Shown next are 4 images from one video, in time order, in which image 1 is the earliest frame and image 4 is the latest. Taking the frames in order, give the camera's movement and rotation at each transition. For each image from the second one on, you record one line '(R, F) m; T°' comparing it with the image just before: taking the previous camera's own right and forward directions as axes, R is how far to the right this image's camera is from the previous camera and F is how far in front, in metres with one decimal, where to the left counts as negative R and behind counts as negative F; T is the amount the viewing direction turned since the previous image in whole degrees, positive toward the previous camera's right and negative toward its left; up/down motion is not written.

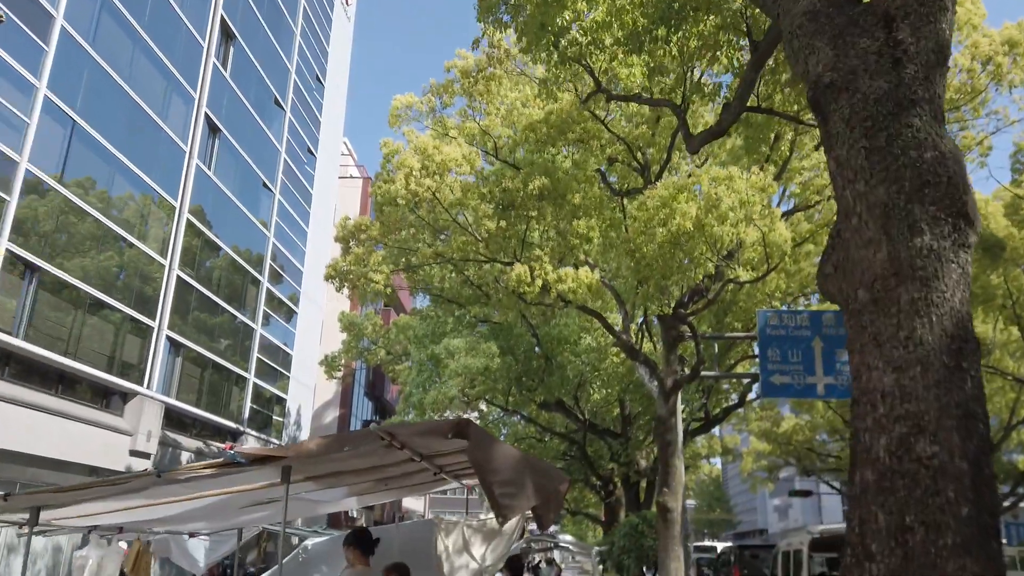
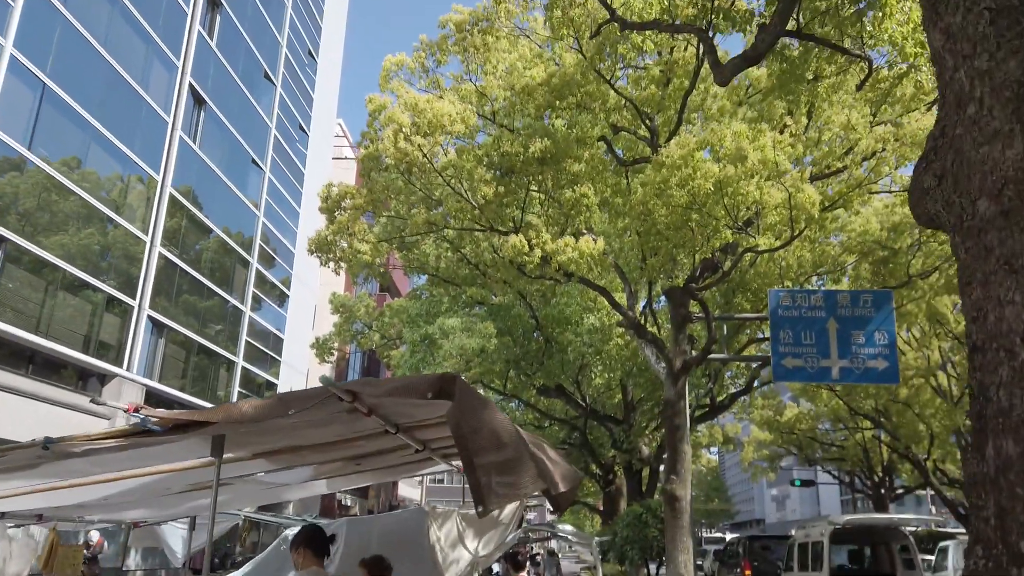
(0.0, +0.8) m; 0°
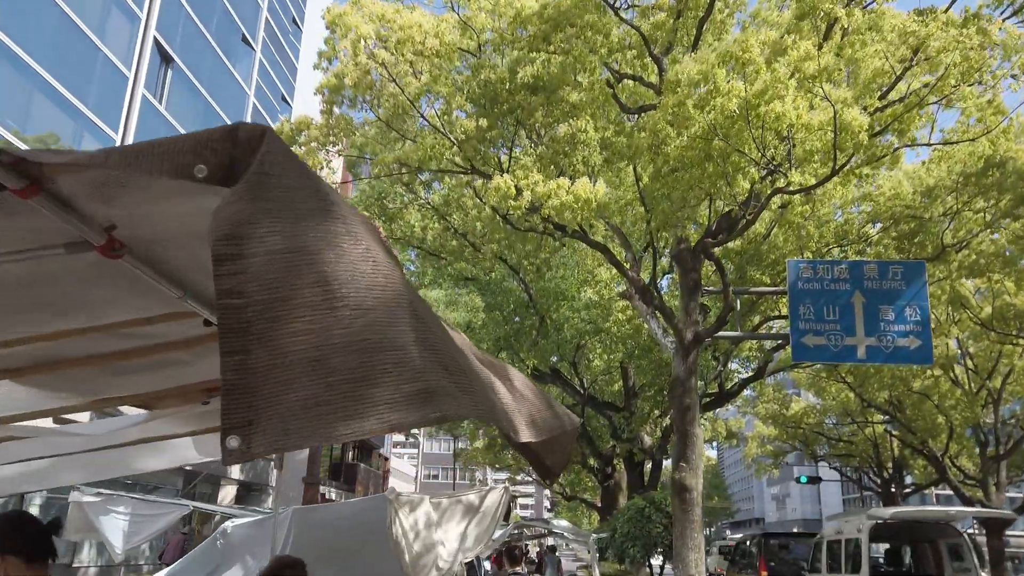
(+0.2, +1.5) m; 0°
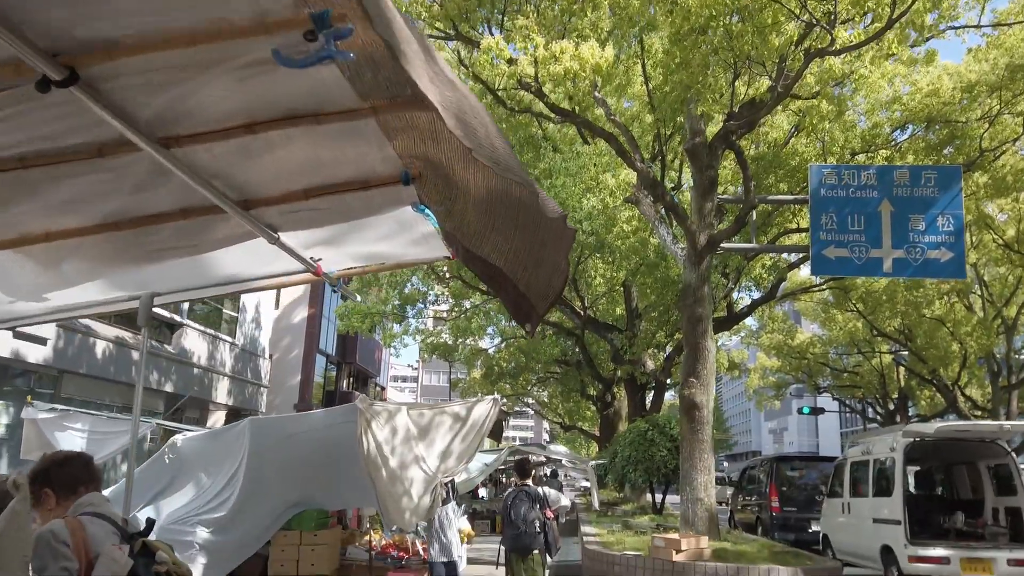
(+0.1, +1.1) m; 0°
